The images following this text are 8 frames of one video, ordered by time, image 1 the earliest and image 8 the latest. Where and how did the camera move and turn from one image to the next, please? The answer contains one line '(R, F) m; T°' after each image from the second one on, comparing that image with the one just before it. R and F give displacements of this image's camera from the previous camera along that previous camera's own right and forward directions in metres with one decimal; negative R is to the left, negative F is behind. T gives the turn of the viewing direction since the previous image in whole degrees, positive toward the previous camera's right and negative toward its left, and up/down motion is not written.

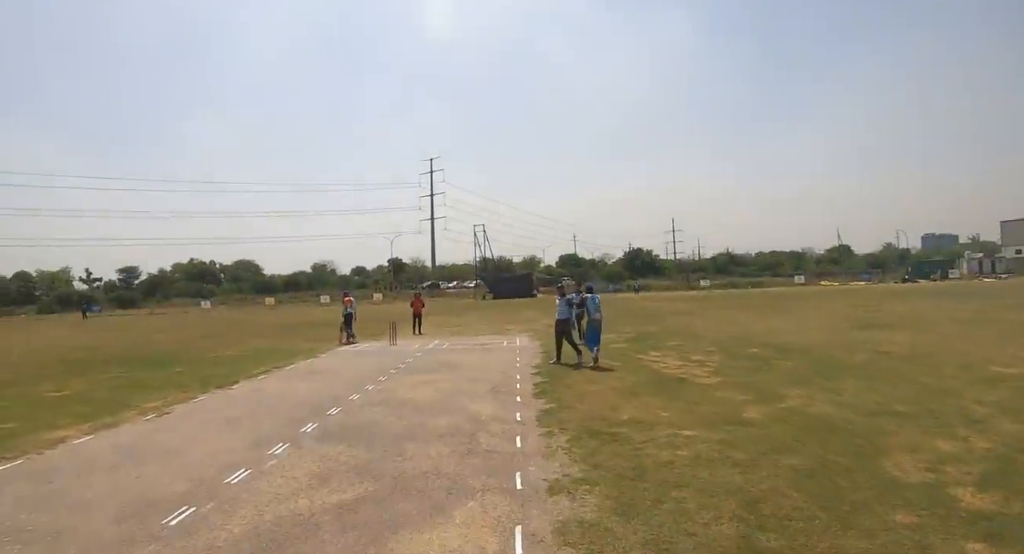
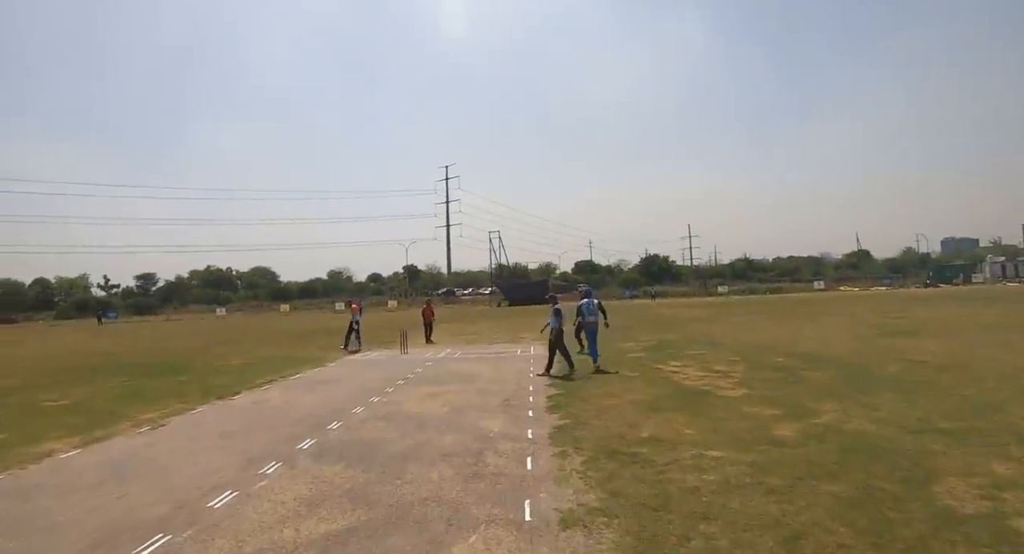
(+0.1, +0.5) m; -2°
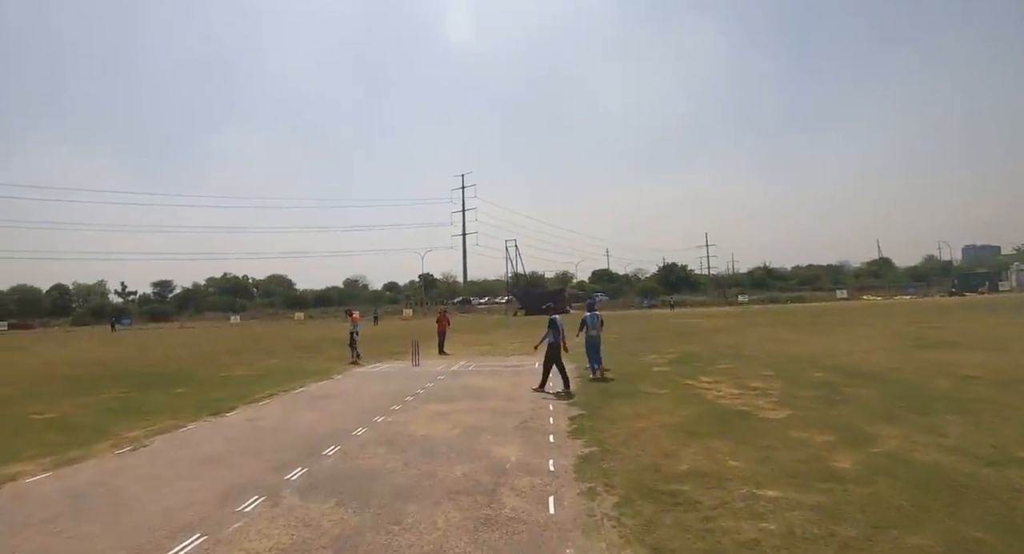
(0.0, +0.9) m; -2°
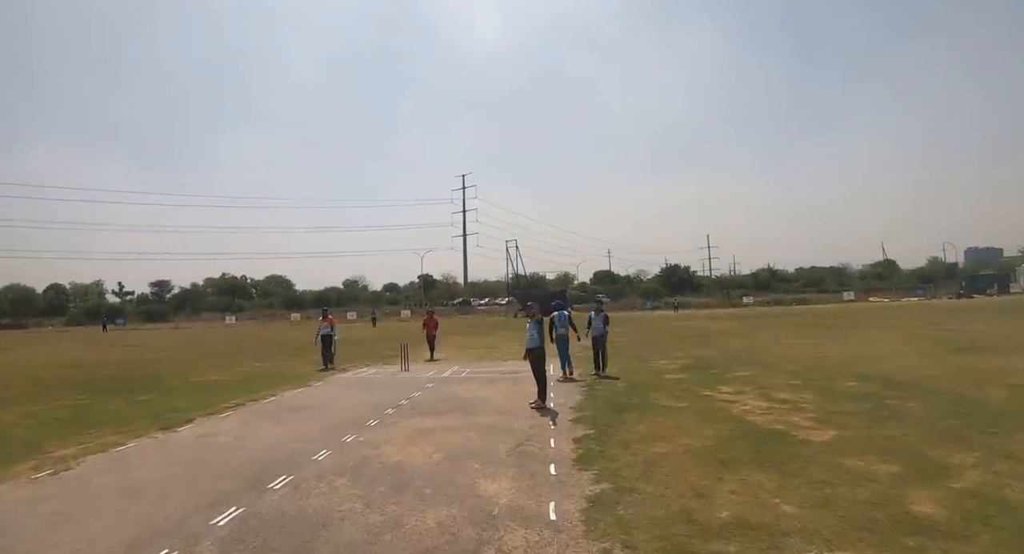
(+0.1, +1.4) m; 0°
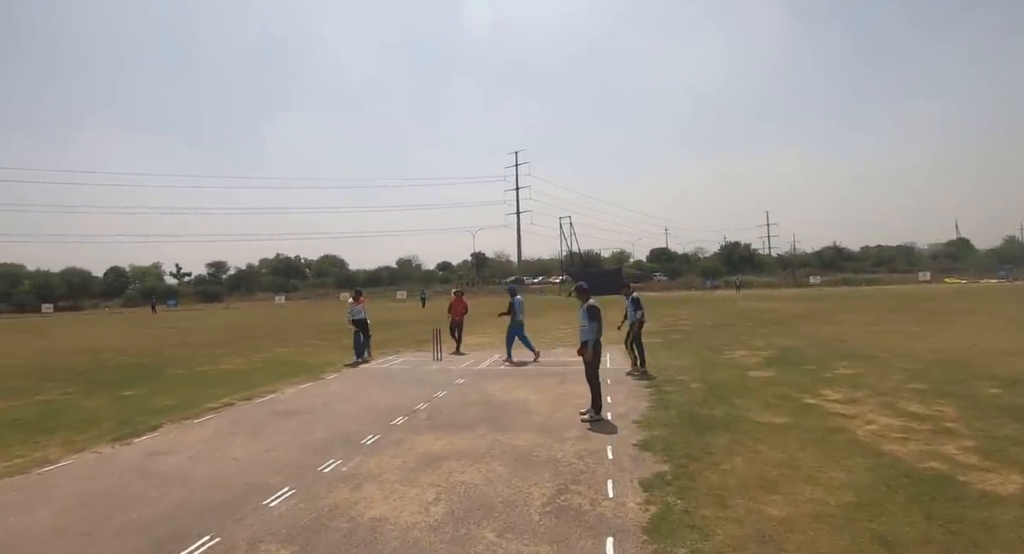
(+0.2, +2.3) m; -6°
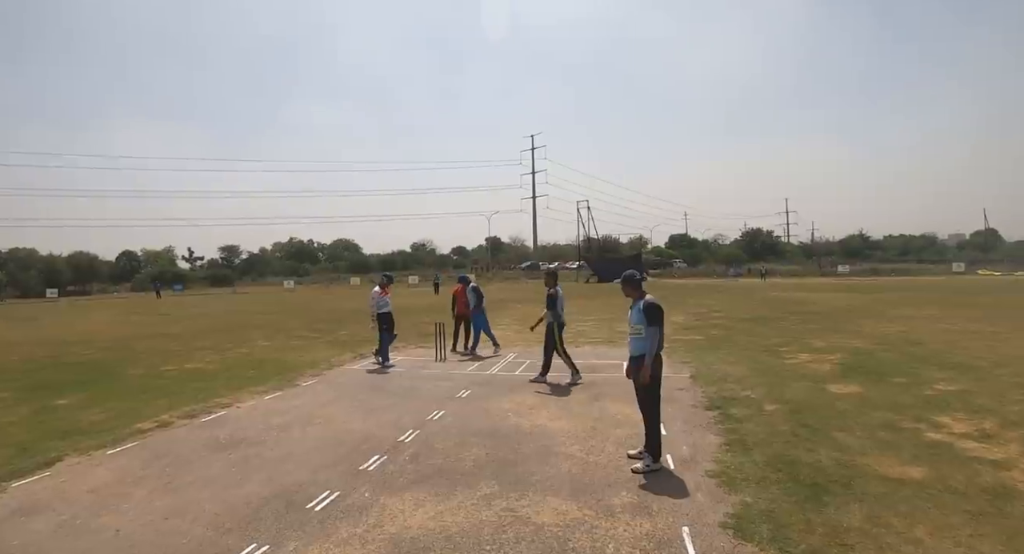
(-0.1, +2.2) m; -2°
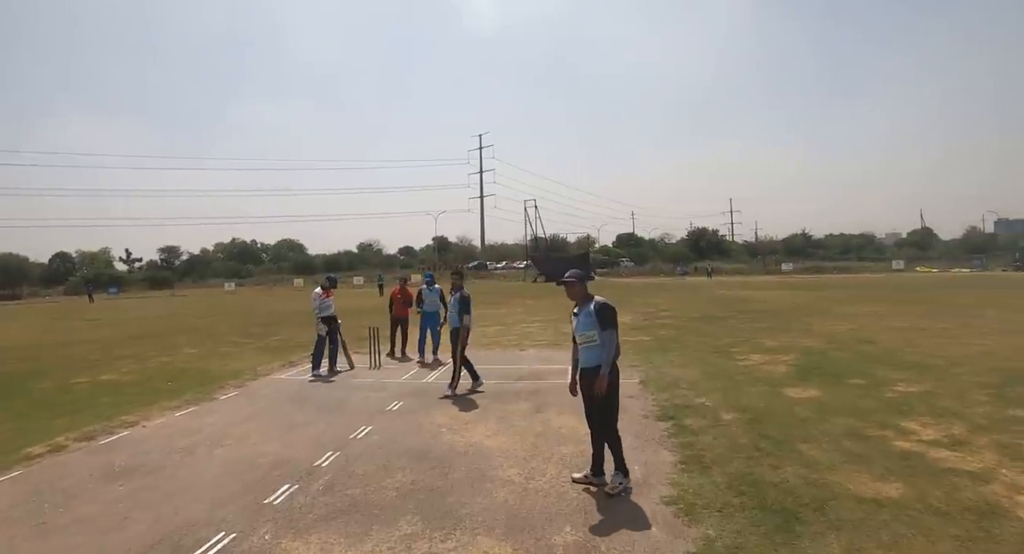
(+0.3, +0.8) m; +5°
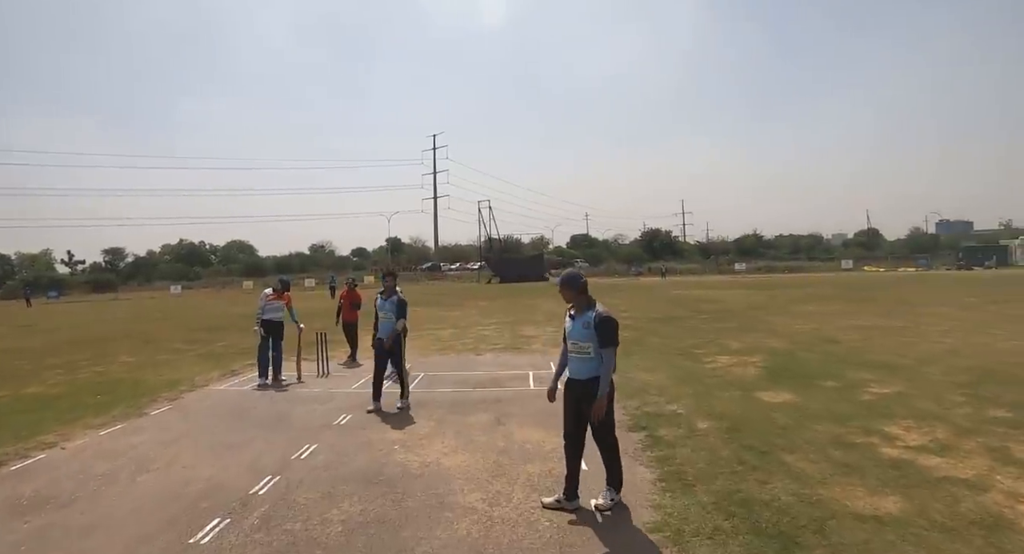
(0.0, +0.6) m; +4°
